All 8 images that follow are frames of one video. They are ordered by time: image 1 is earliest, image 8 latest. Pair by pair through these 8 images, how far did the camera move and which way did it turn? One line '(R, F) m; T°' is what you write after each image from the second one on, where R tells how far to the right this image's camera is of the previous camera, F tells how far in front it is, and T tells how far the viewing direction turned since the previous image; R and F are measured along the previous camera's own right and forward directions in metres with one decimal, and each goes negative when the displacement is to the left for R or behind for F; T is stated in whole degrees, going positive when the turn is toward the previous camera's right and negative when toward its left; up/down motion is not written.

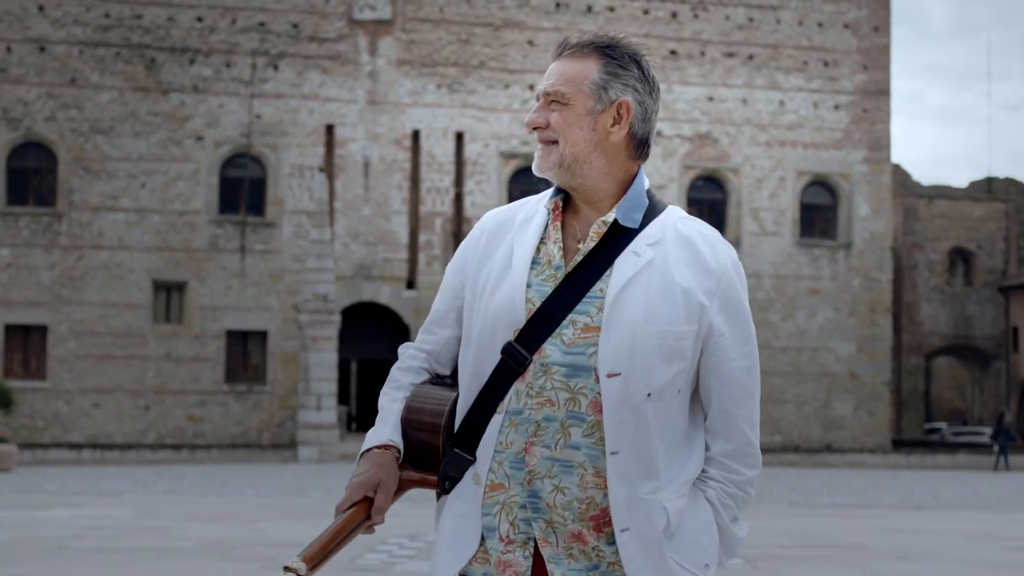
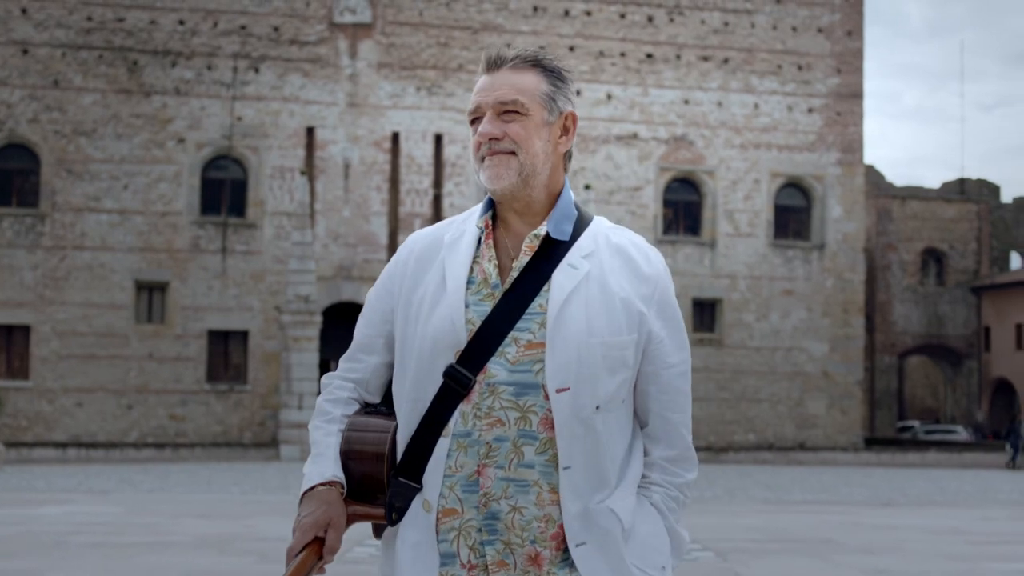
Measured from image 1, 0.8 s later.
(0.0, -0.4) m; +1°
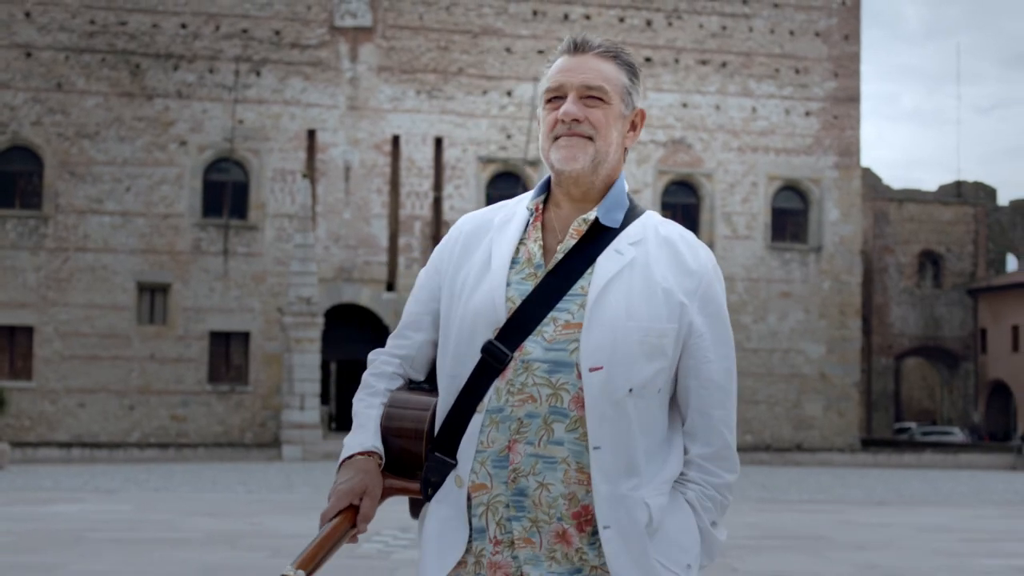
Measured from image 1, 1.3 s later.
(0.0, -0.2) m; 0°
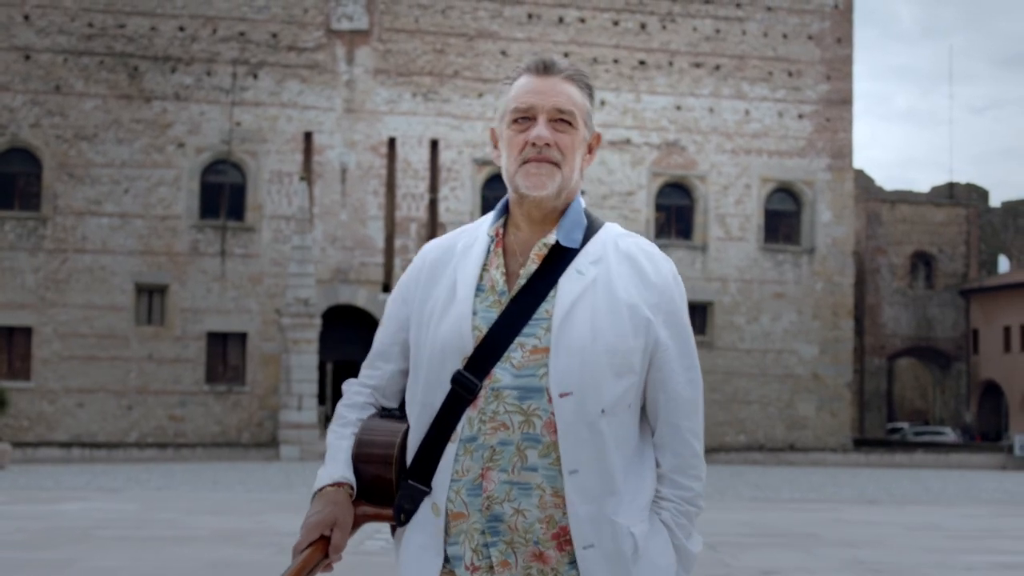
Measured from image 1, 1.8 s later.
(0.0, -0.2) m; 0°
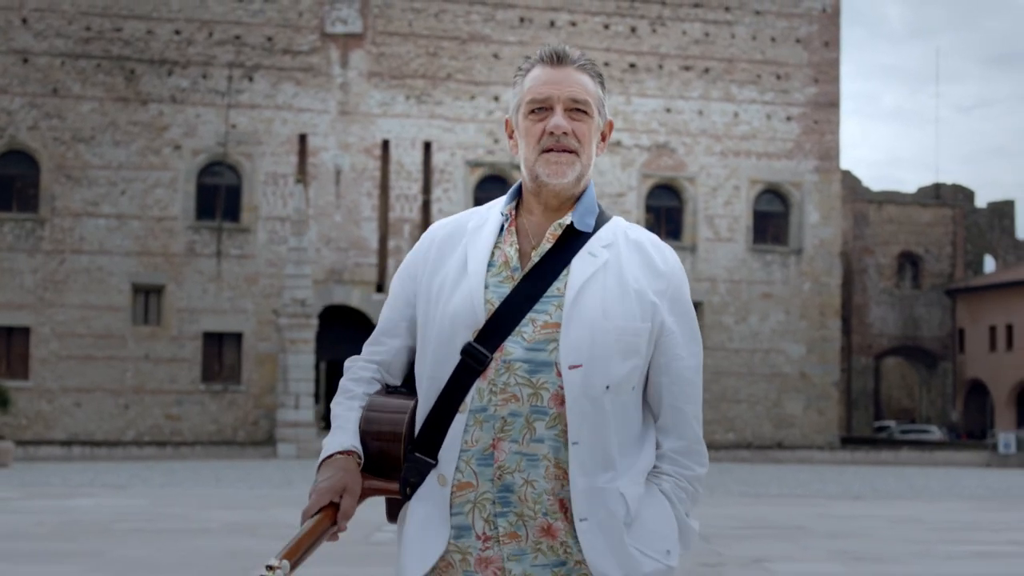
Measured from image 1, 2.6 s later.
(-0.1, -0.4) m; 0°
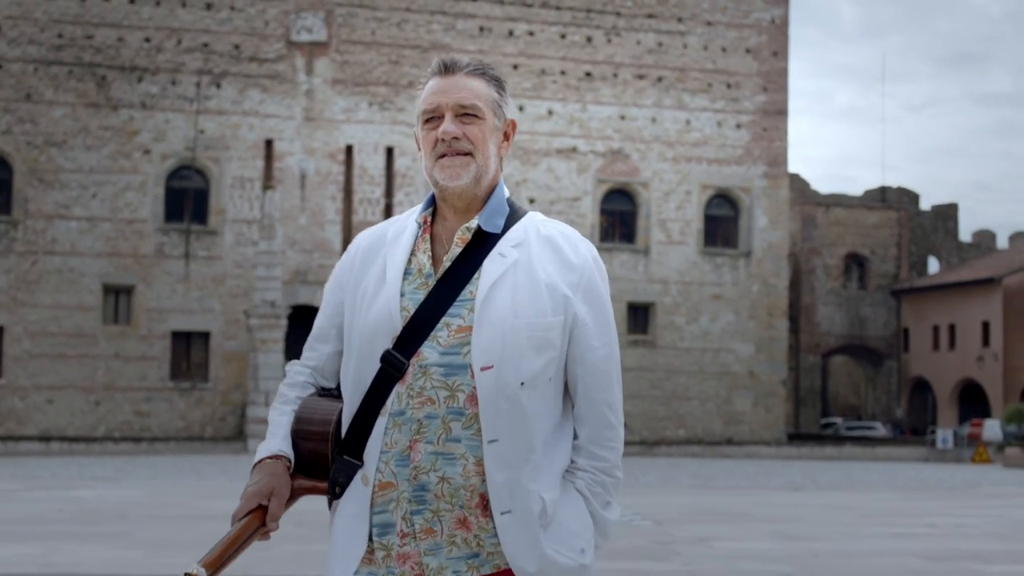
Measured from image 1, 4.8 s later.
(-0.1, -1.0) m; +2°
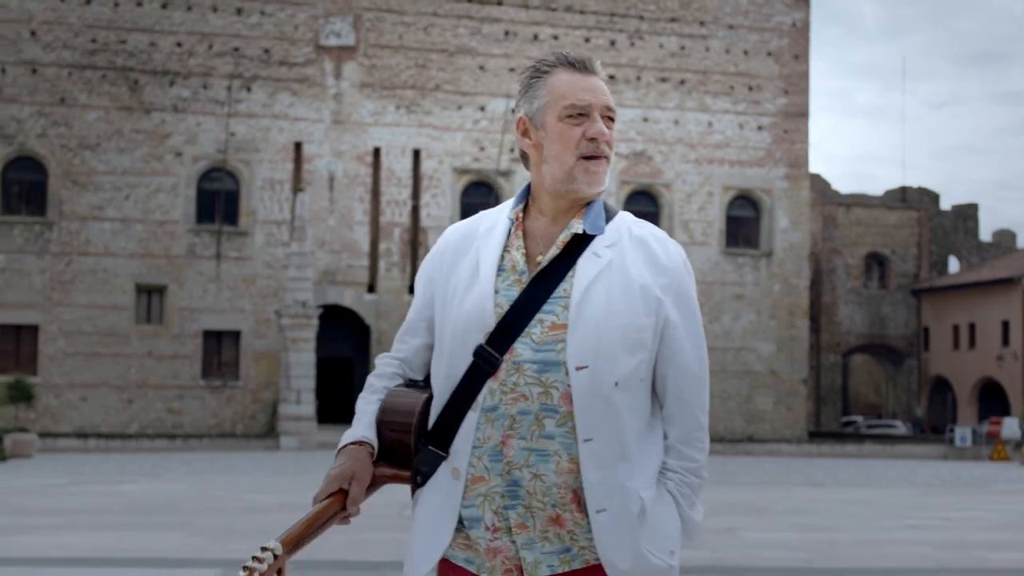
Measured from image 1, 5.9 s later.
(-0.1, -0.4) m; -1°
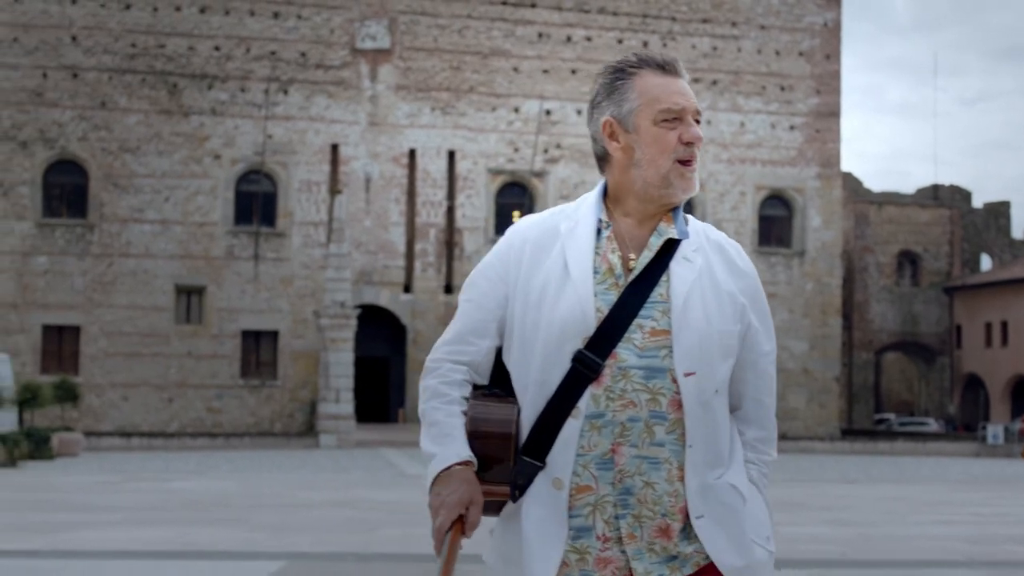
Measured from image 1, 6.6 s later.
(-0.1, -0.2) m; -1°
